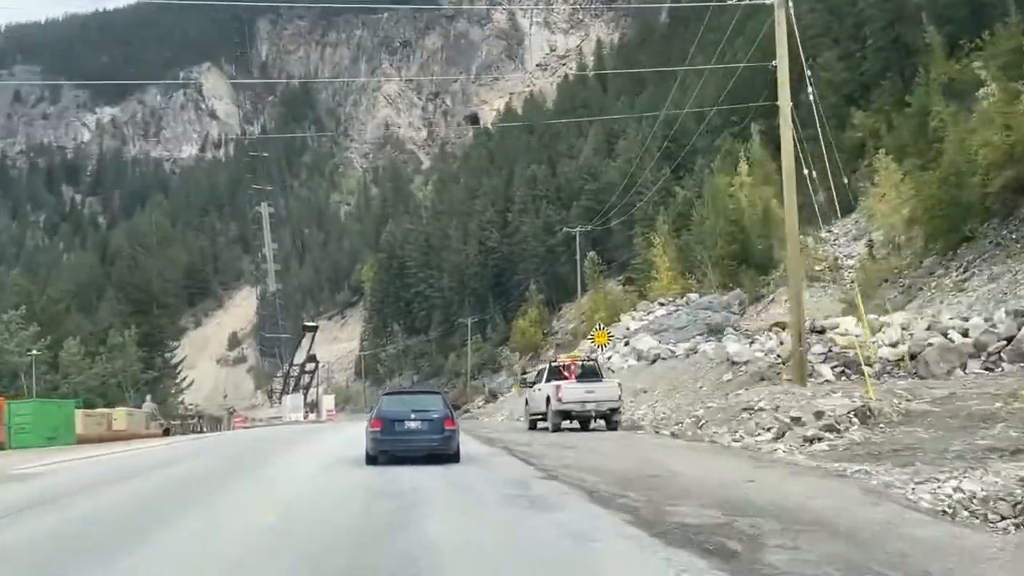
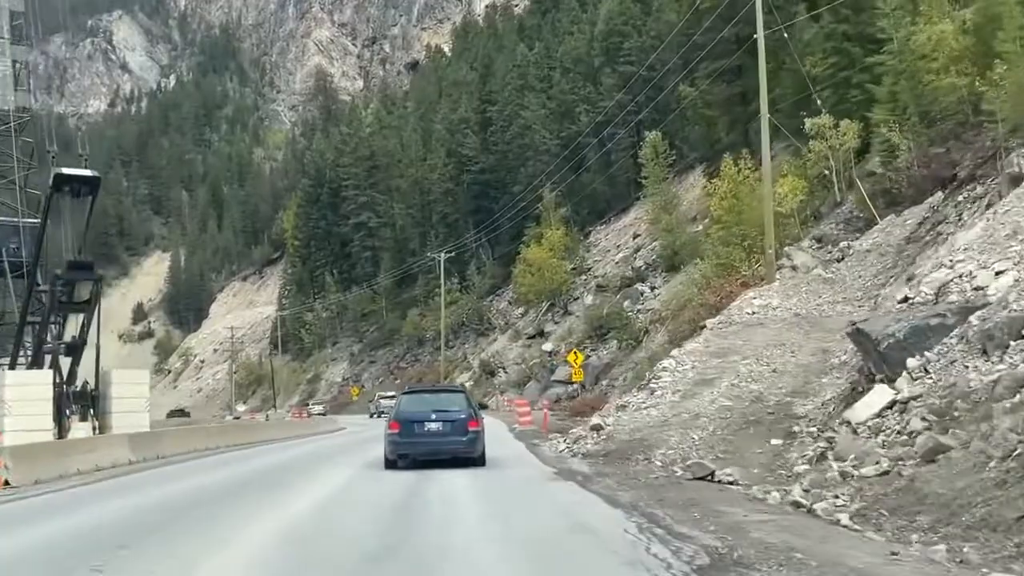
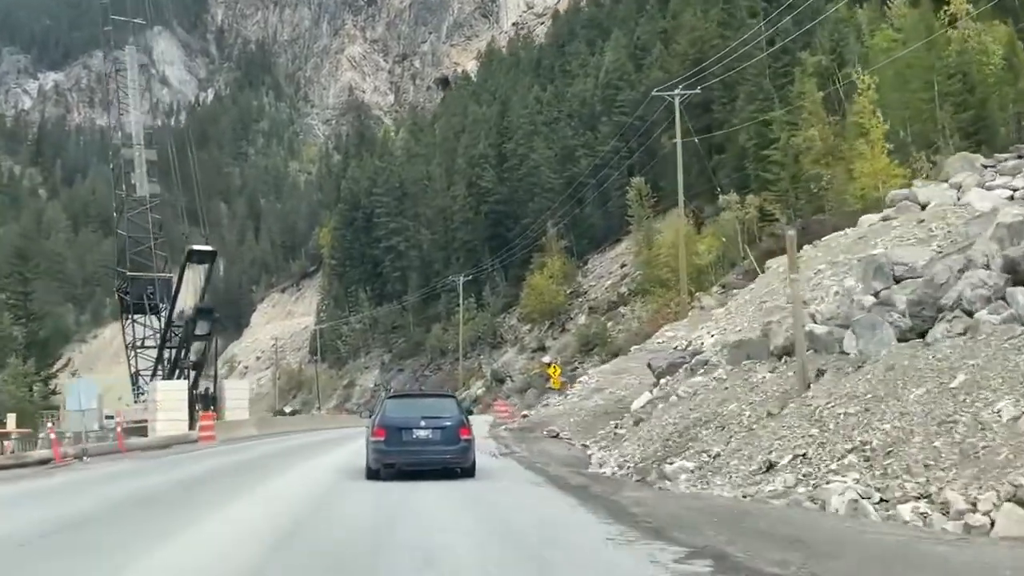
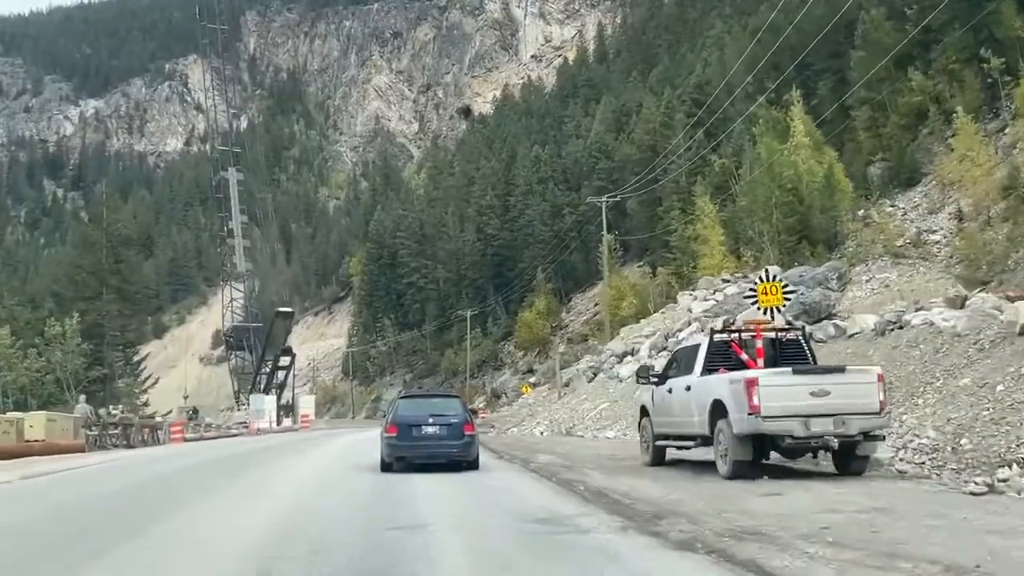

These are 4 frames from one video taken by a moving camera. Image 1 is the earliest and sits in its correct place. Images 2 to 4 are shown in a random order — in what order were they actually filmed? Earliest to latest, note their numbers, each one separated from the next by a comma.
4, 3, 2
